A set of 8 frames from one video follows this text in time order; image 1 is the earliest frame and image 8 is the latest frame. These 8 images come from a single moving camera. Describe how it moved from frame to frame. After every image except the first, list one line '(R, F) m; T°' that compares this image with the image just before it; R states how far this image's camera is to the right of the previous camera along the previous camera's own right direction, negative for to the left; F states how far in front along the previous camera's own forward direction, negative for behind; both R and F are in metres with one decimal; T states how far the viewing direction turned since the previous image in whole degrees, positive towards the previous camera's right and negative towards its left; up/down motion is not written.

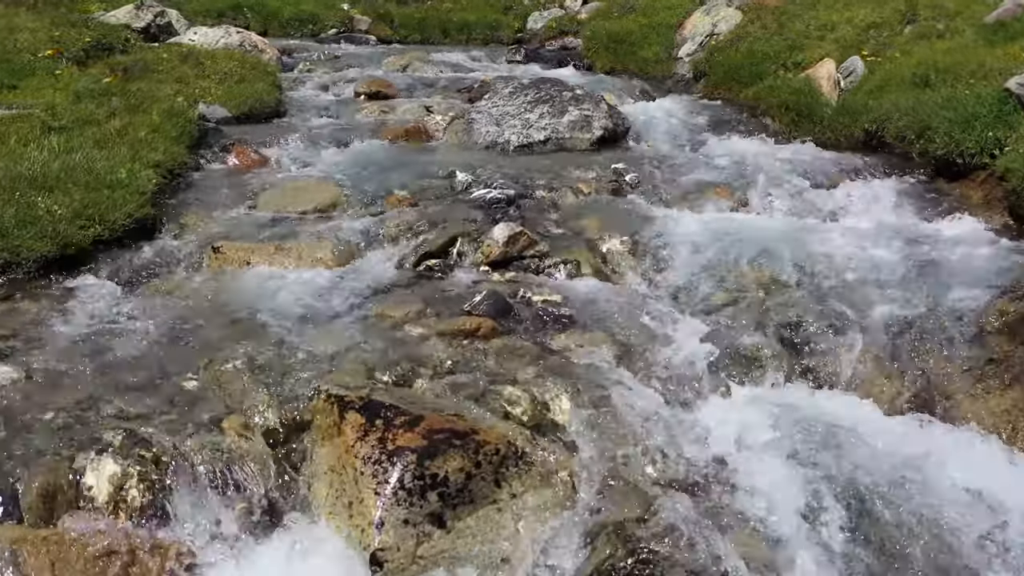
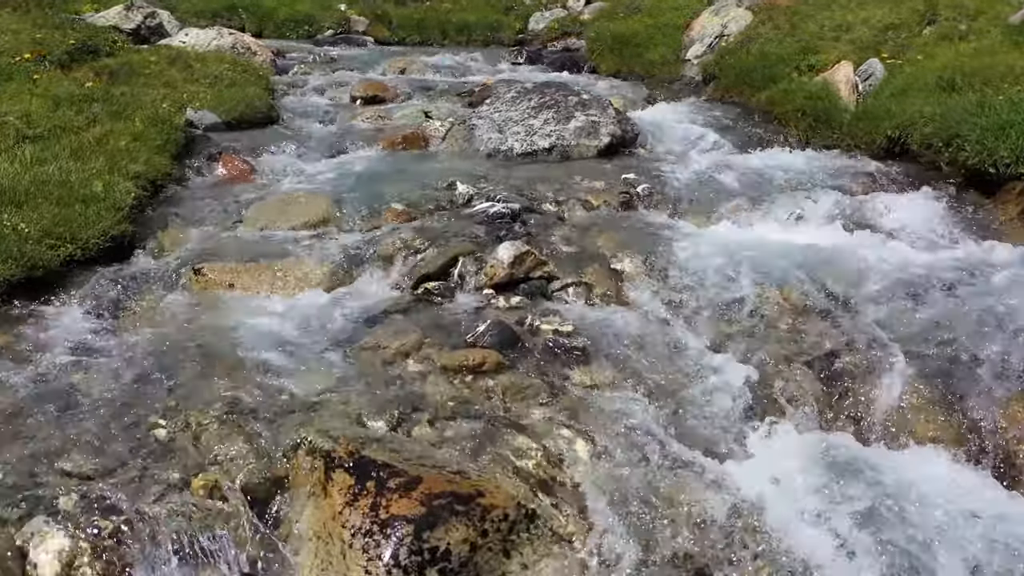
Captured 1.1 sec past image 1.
(-0.1, +0.8) m; 0°
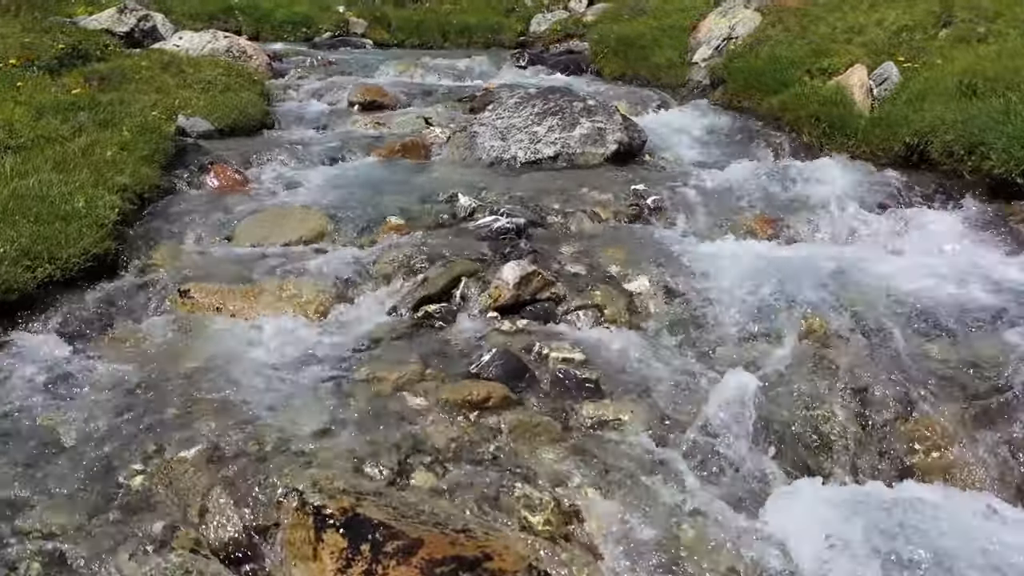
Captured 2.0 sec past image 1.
(-0.1, +0.6) m; 0°
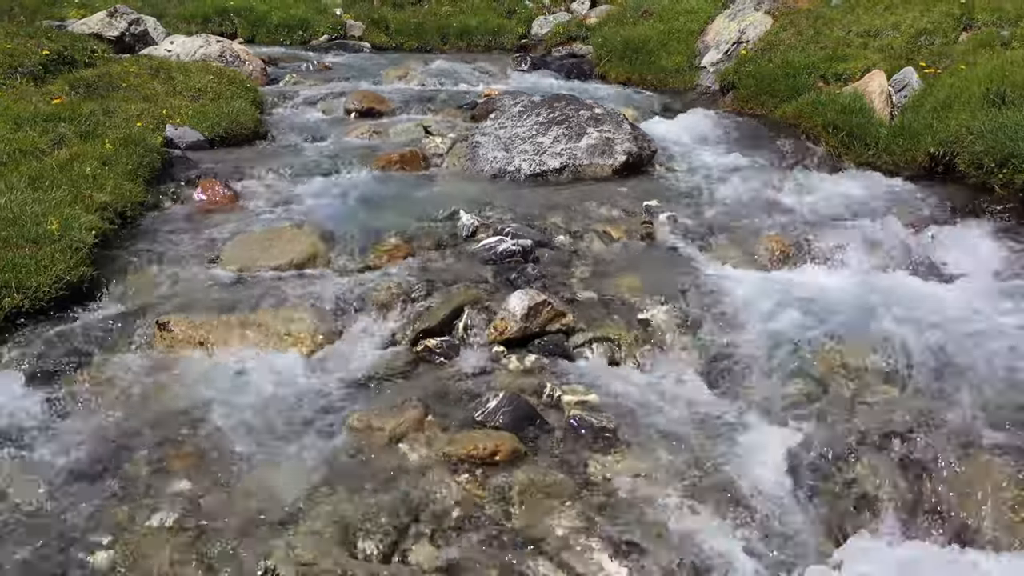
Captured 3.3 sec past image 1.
(-0.1, +0.7) m; 0°
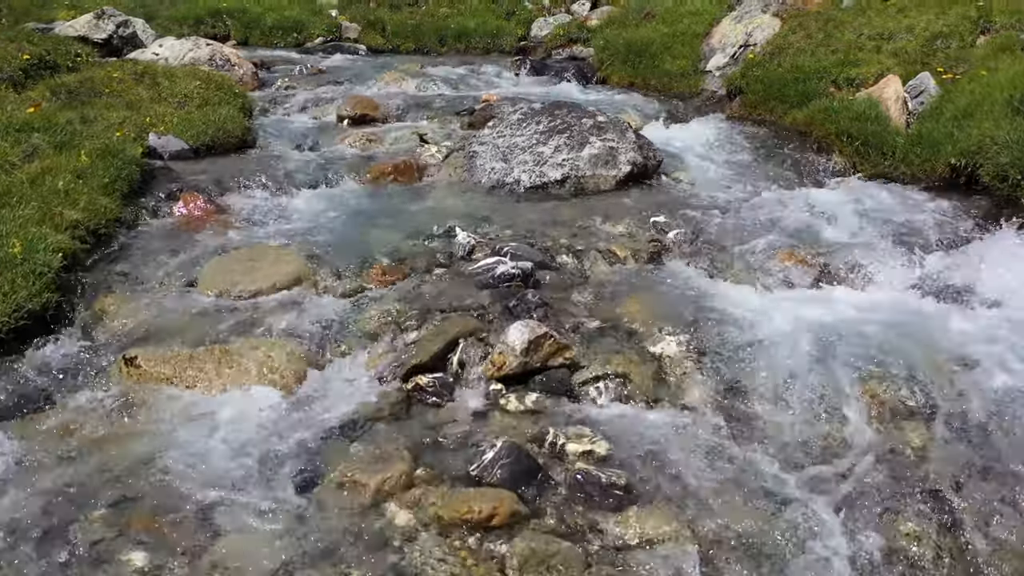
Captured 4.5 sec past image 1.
(0.0, +0.7) m; 0°
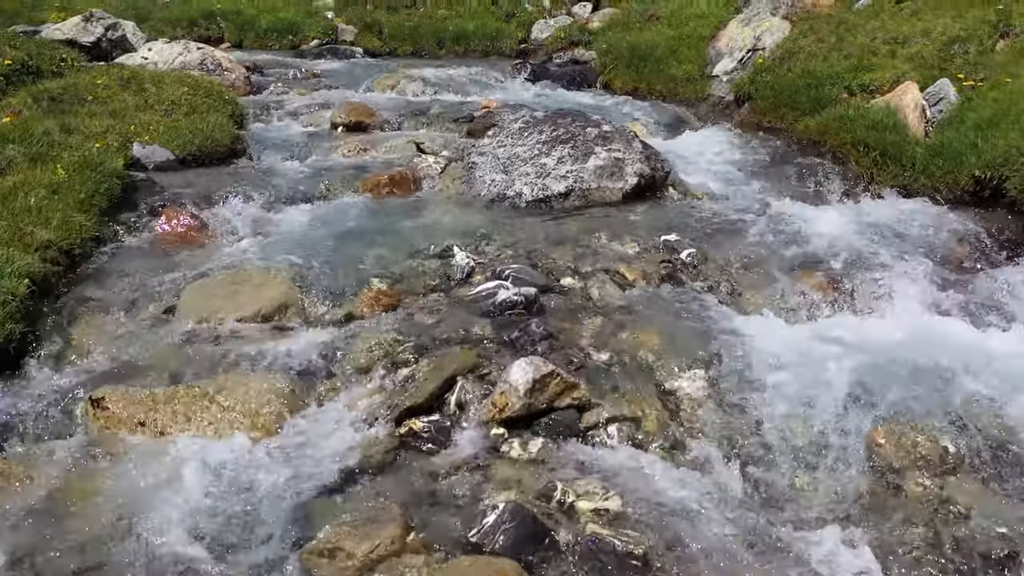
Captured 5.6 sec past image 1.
(0.0, +0.7) m; 0°
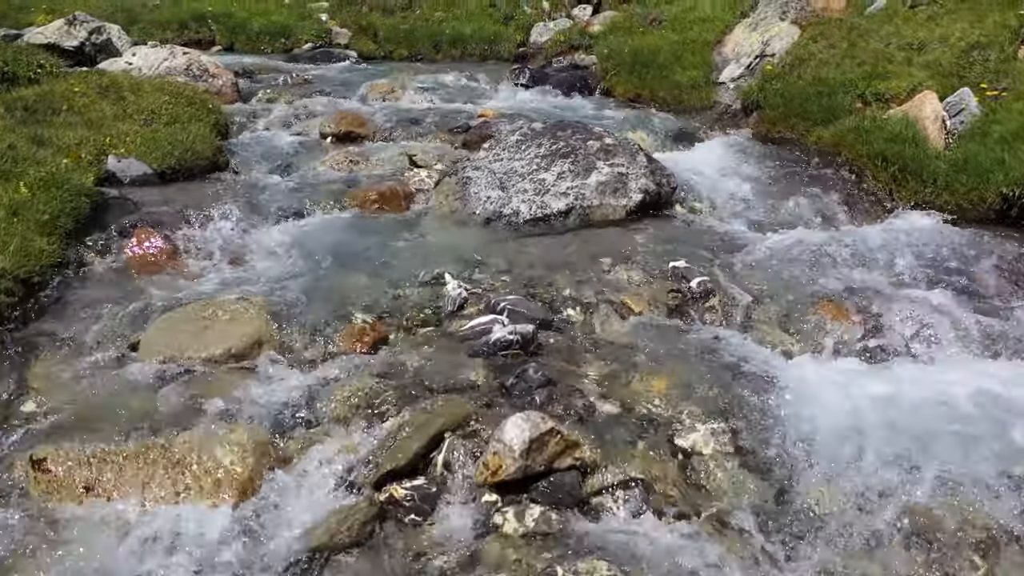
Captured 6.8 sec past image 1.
(0.0, +0.8) m; 0°
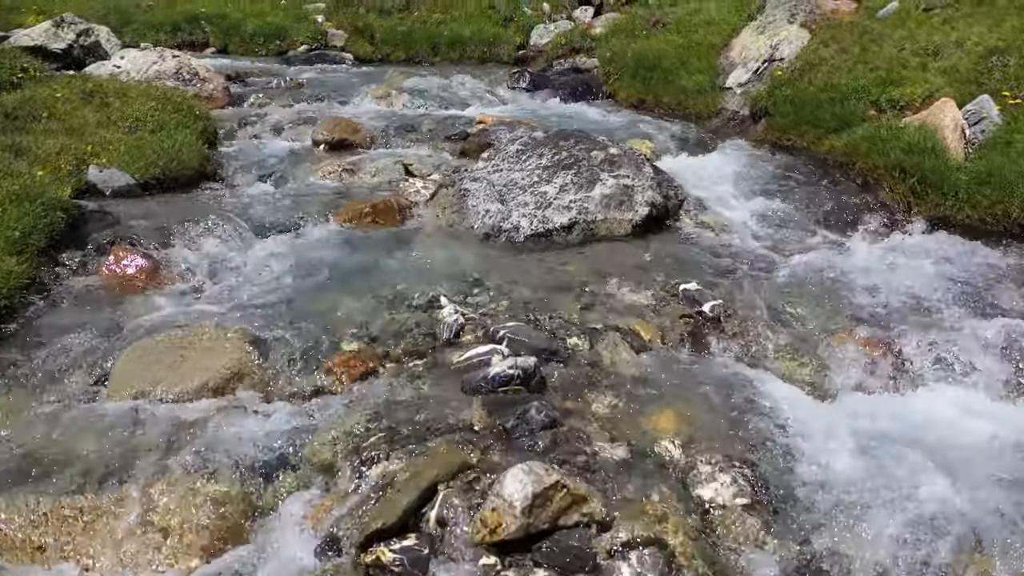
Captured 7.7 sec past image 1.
(0.0, +0.6) m; 0°
